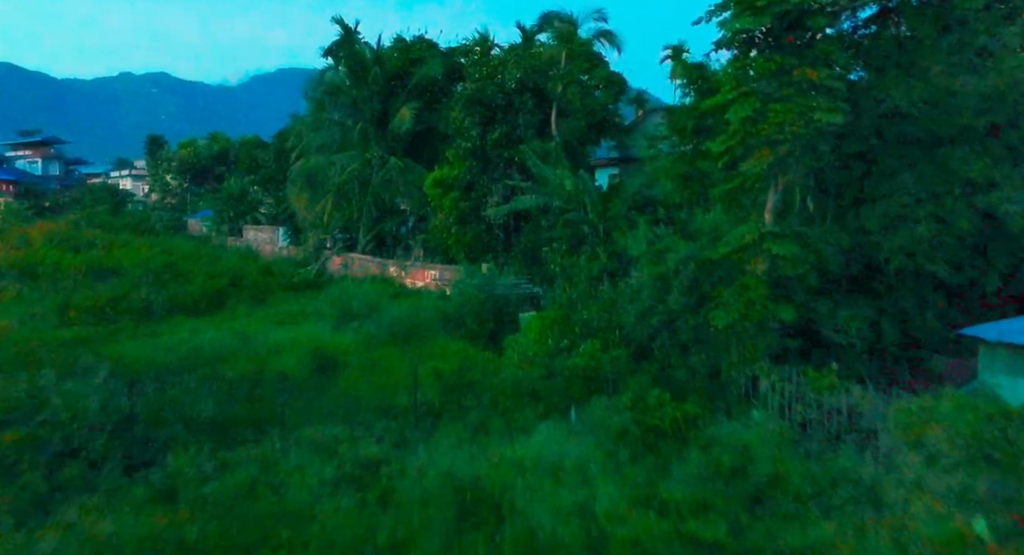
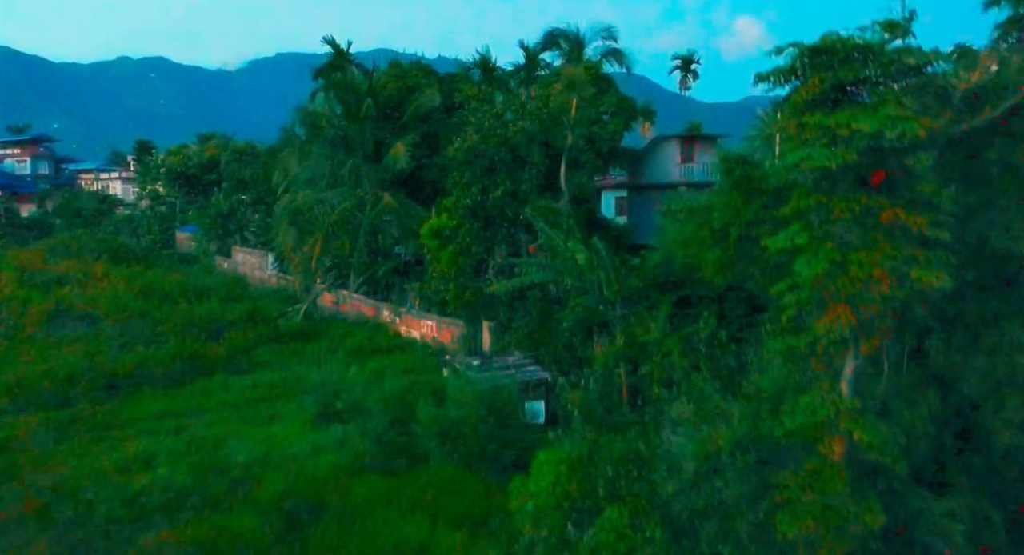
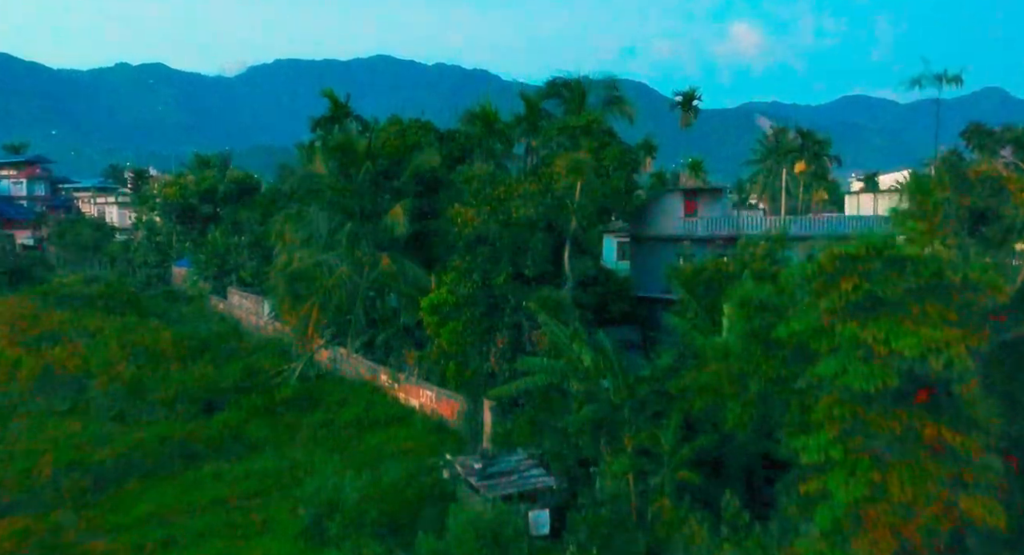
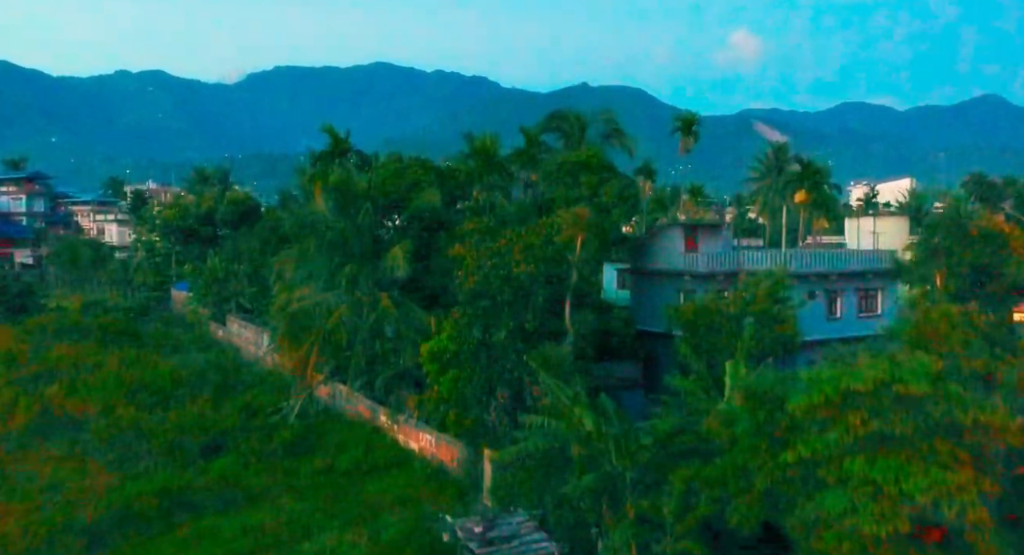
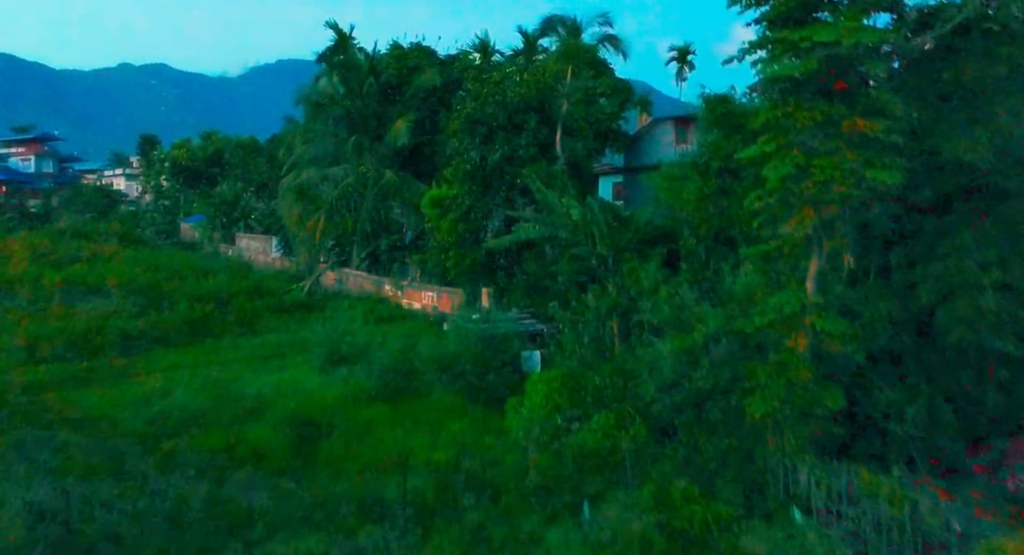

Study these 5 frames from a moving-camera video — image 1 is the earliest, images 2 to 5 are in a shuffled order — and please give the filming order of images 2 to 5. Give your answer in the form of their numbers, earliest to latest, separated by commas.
5, 2, 3, 4
